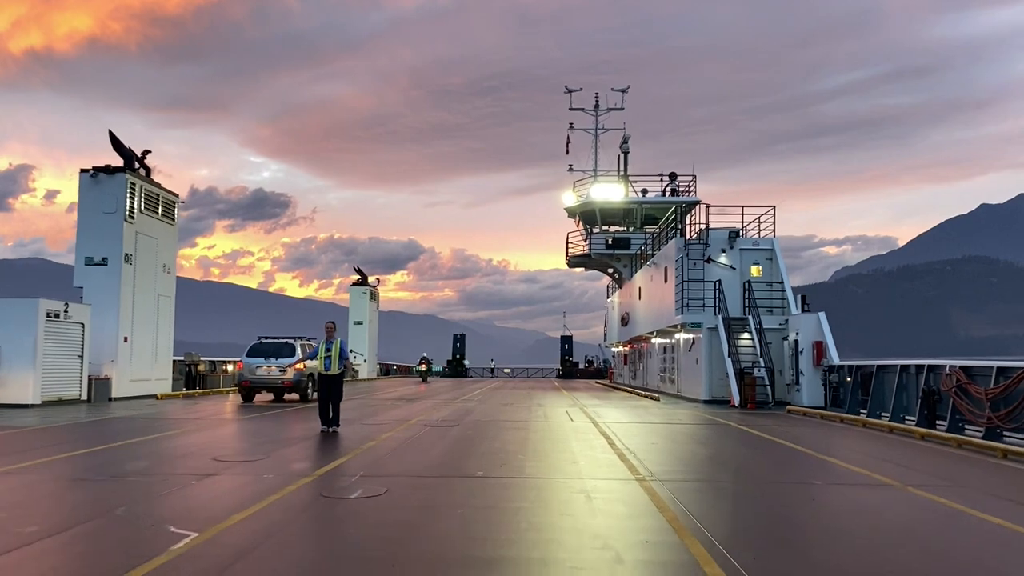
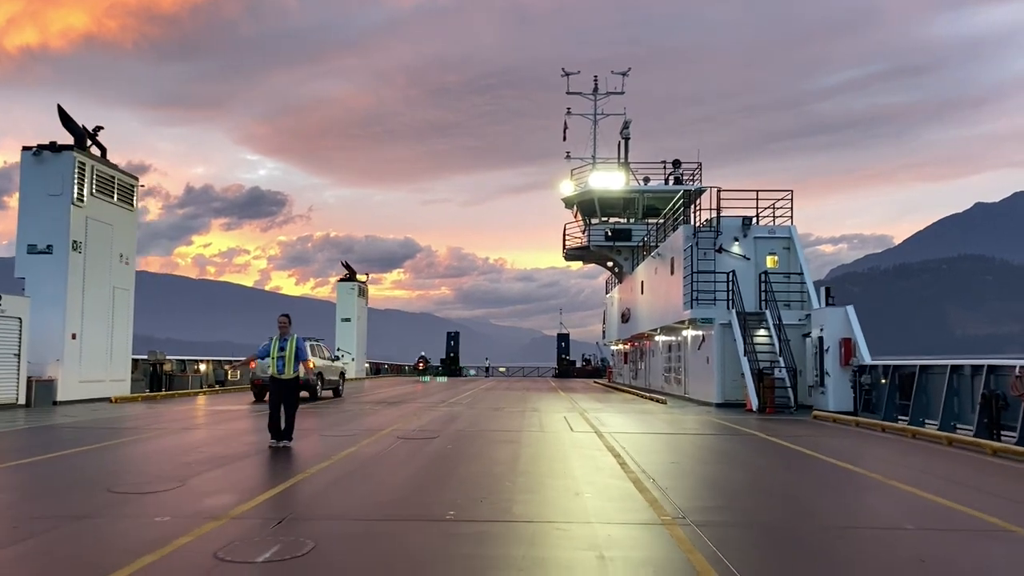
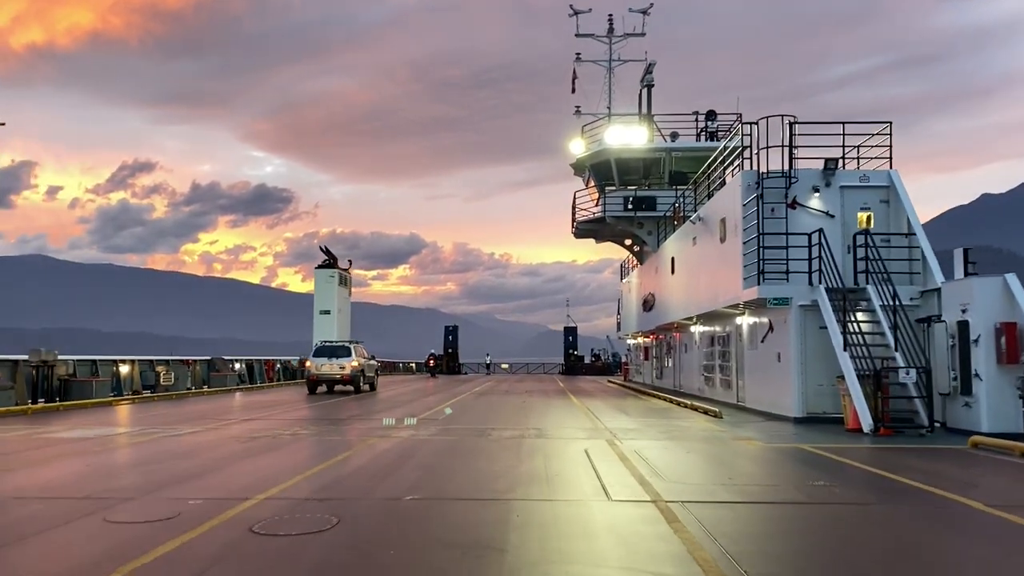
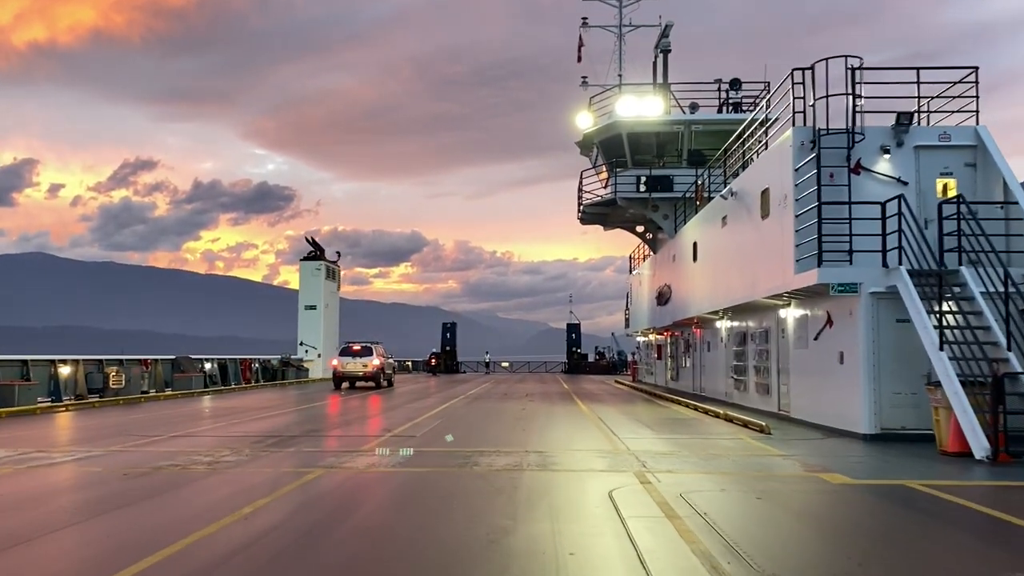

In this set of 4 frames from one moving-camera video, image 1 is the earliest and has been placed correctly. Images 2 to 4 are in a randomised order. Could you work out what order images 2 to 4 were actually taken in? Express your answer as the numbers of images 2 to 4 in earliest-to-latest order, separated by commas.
2, 3, 4
